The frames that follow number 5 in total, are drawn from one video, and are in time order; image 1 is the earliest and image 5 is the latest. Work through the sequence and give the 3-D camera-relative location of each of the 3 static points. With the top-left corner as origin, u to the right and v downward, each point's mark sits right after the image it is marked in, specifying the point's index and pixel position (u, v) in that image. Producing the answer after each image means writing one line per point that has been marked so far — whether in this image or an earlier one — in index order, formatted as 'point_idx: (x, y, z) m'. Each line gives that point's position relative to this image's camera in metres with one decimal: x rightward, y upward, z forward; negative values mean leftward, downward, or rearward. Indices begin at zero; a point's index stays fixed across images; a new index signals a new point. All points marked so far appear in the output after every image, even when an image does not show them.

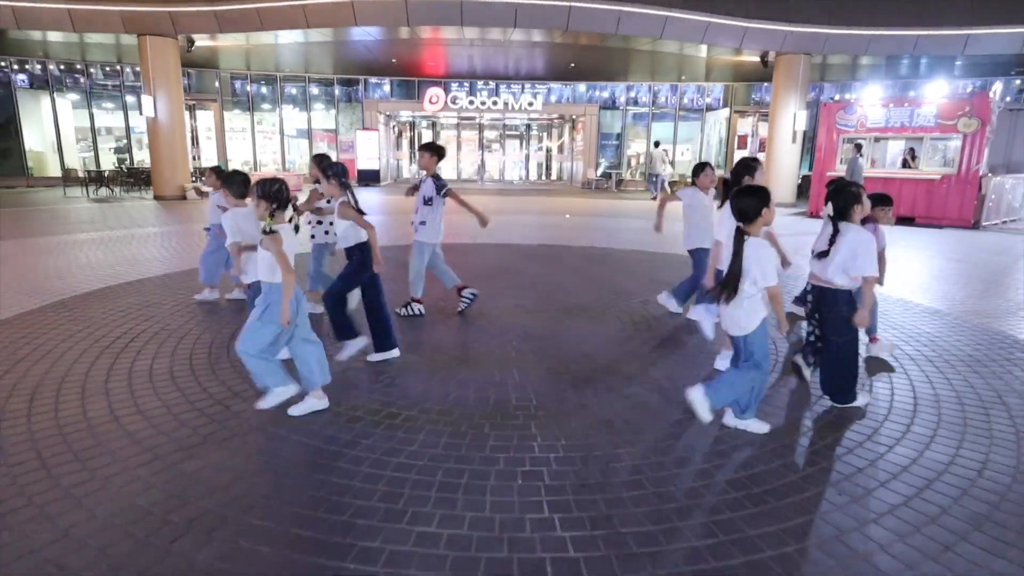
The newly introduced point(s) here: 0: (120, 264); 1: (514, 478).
0: (-5.3, +0.3, +8.2) m
1: (0.0, -0.8, +2.6) m
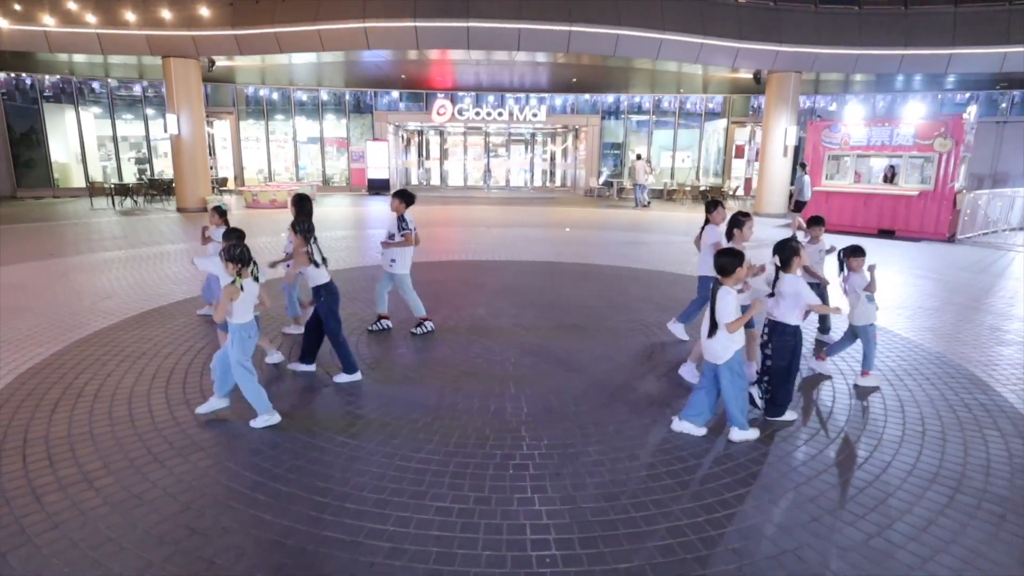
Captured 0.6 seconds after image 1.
0: (-5.3, +0.1, +9.1) m
1: (0.0, -1.1, +3.5) m
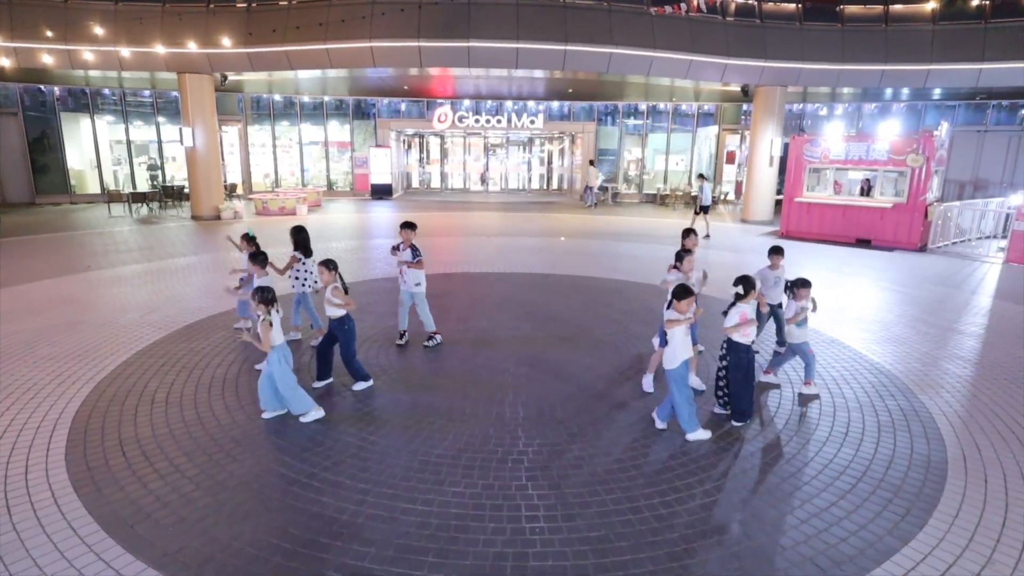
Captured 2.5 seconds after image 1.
0: (-5.3, -0.1, +10.0) m
1: (0.0, -1.3, +4.4) m
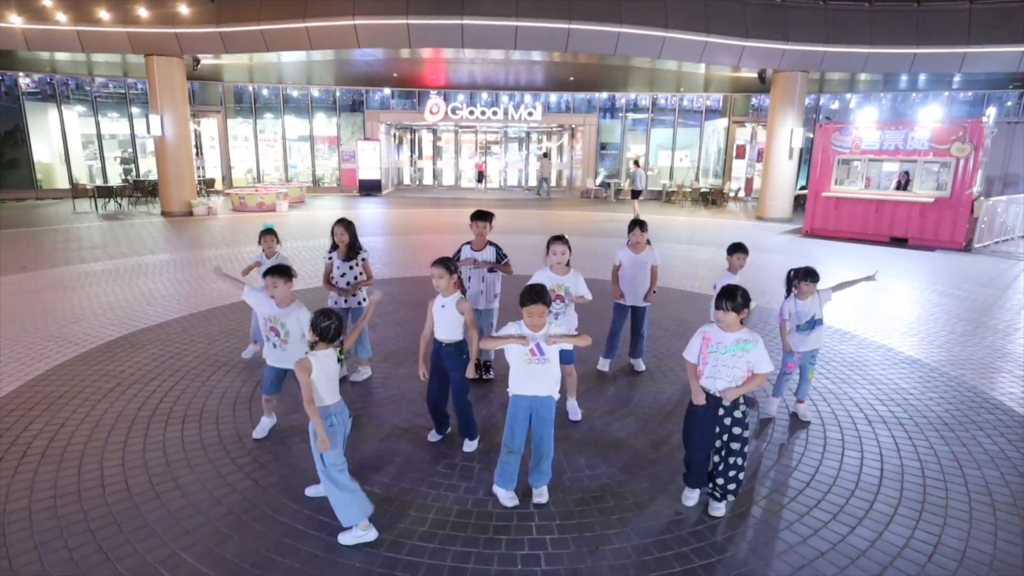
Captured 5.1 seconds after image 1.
0: (-5.3, -0.2, +8.5) m
1: (0.0, -1.3, +3.0) m
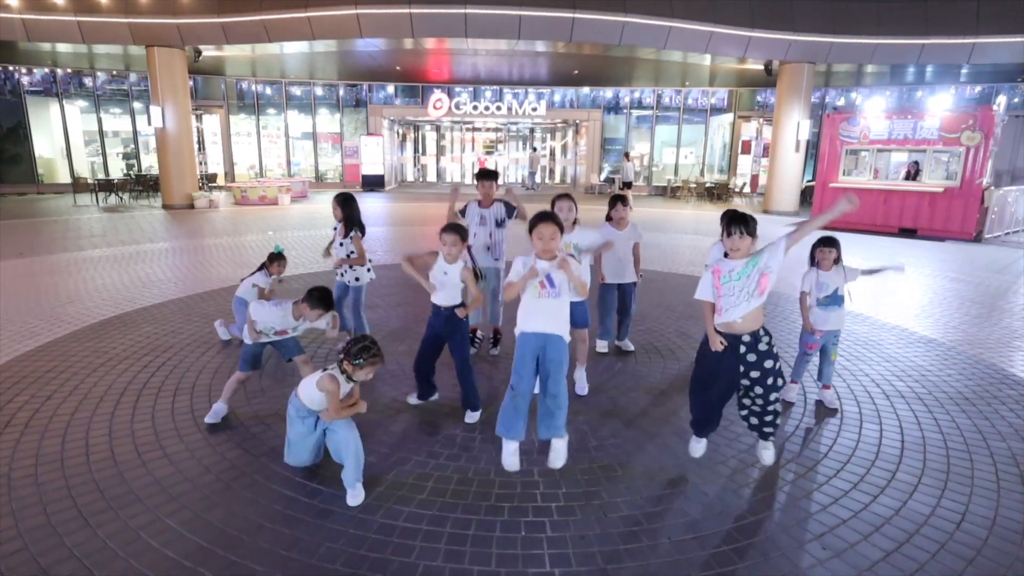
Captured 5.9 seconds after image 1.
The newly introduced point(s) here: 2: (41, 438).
0: (-5.3, +0.1, +8.4) m
1: (0.0, -1.1, +2.8) m
2: (-2.9, -0.9, +3.7) m
